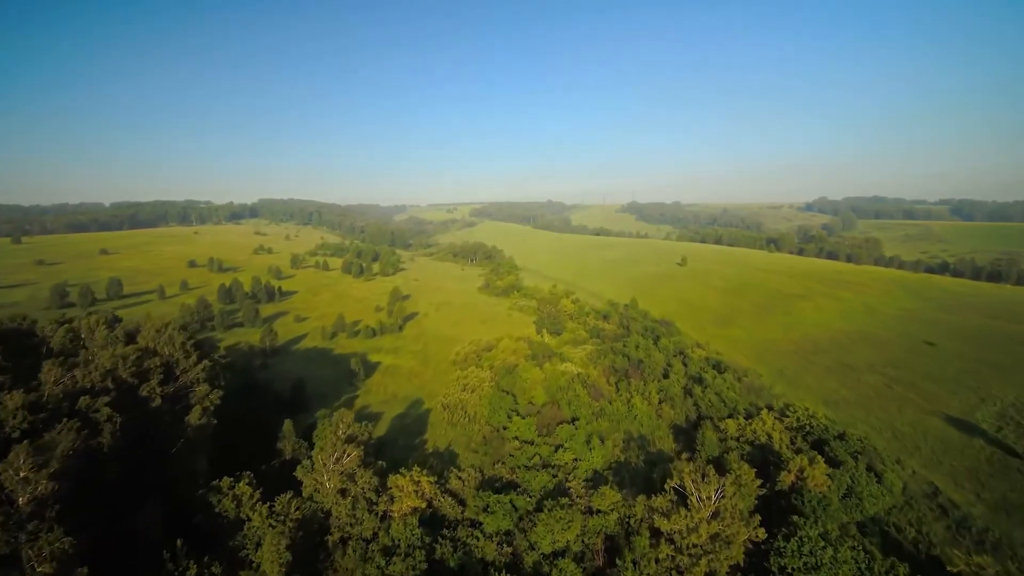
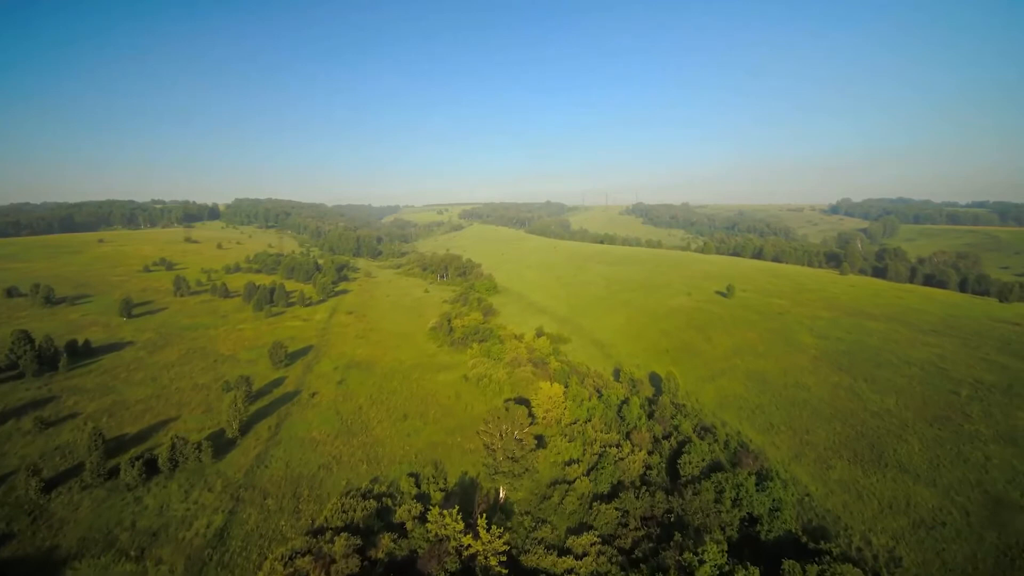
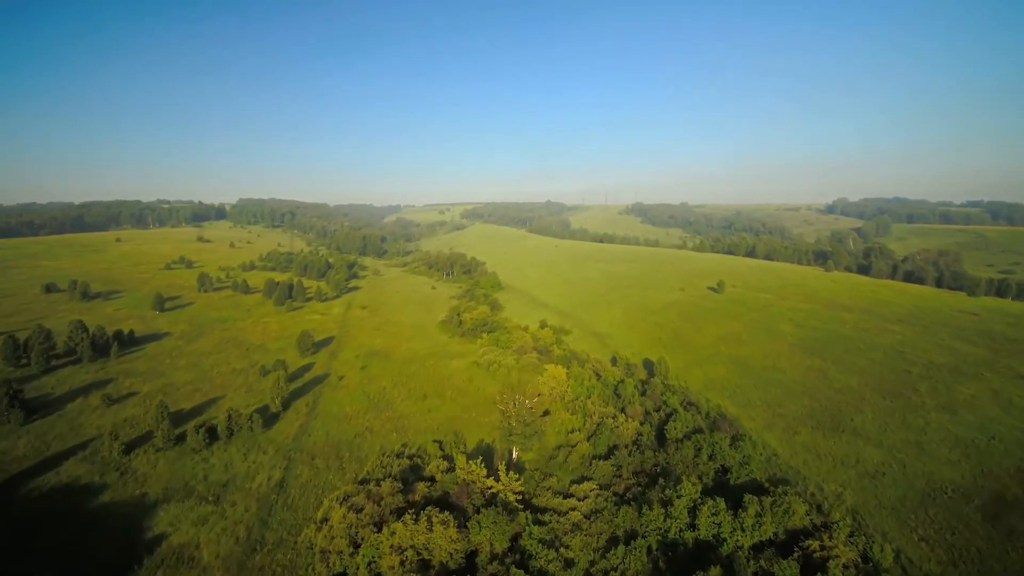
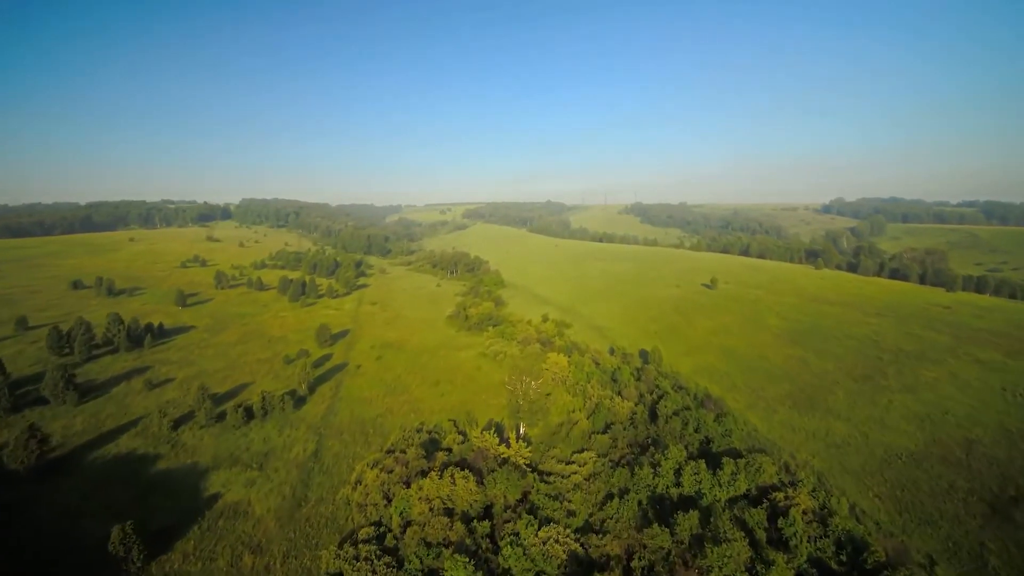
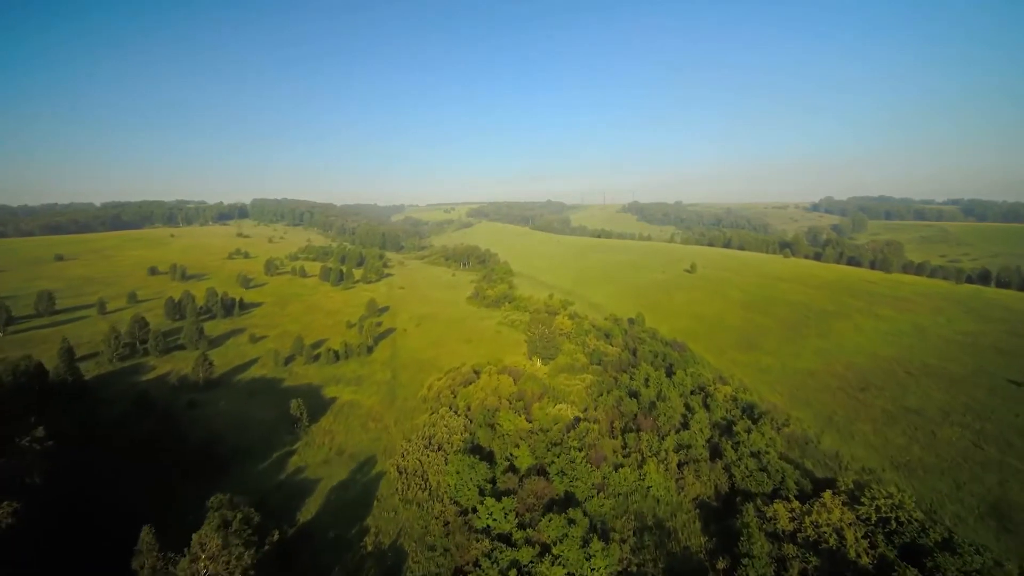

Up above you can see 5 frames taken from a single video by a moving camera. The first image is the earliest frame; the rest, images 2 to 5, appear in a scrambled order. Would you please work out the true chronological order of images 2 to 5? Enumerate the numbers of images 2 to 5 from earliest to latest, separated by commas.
5, 4, 3, 2
